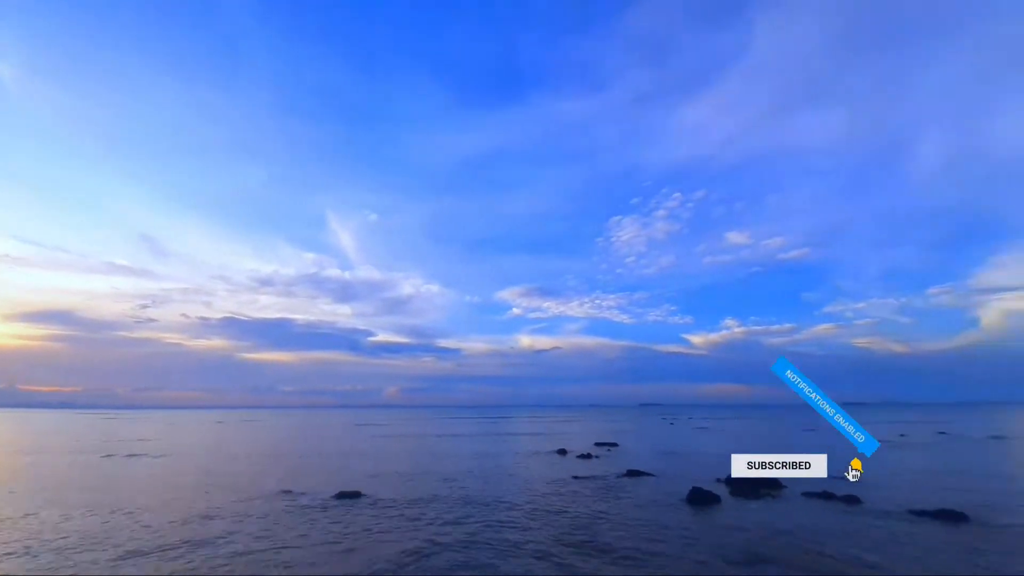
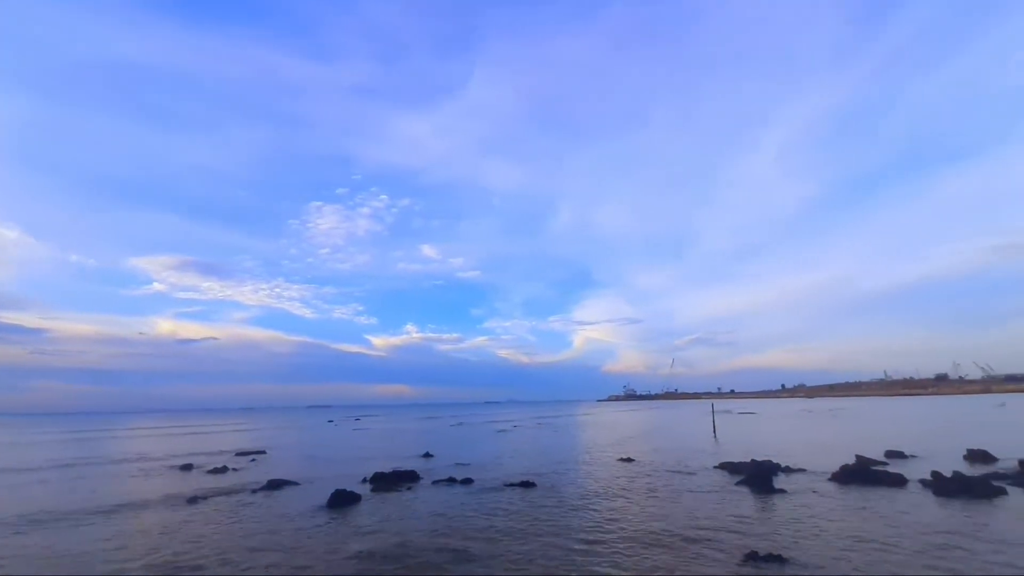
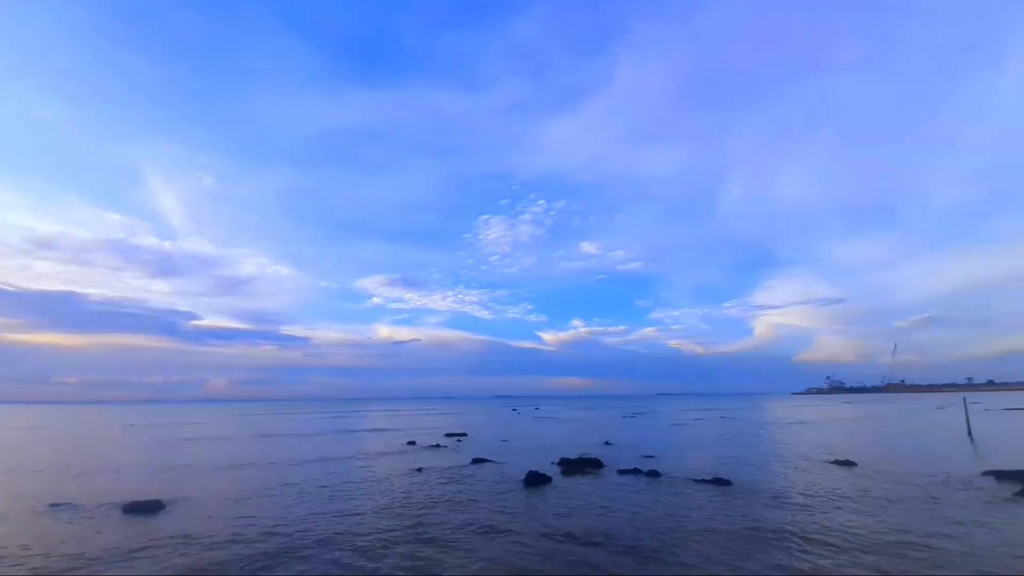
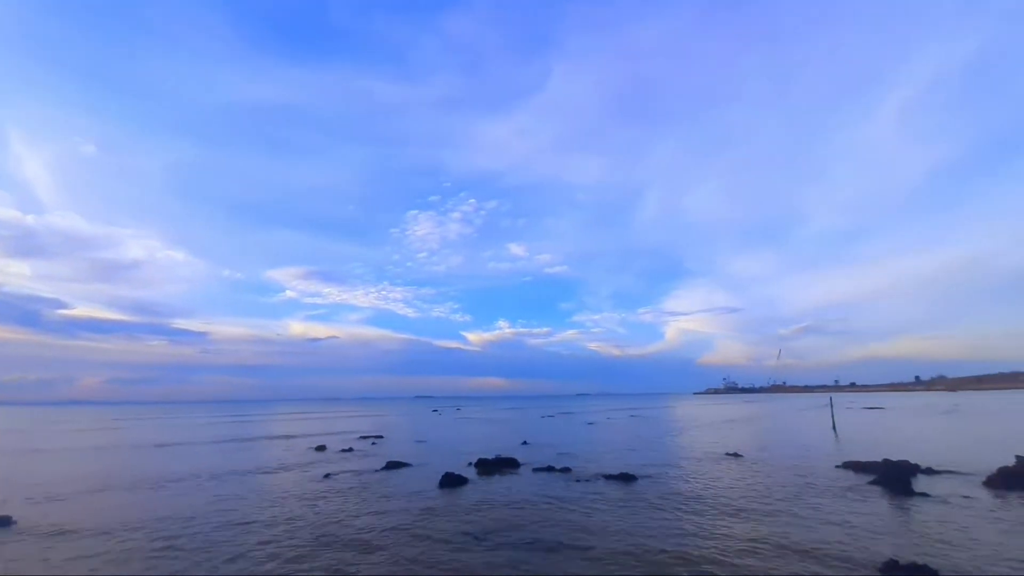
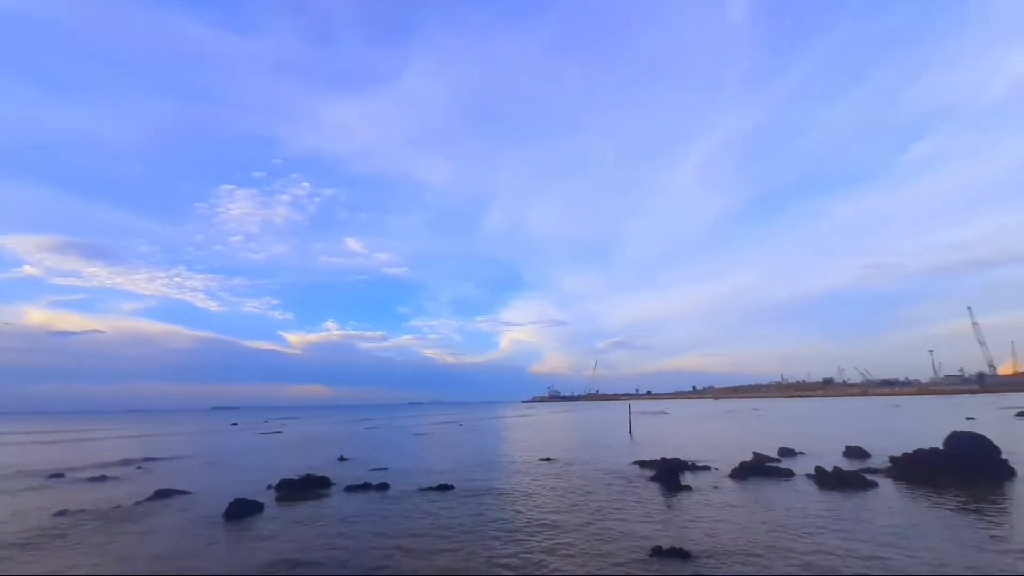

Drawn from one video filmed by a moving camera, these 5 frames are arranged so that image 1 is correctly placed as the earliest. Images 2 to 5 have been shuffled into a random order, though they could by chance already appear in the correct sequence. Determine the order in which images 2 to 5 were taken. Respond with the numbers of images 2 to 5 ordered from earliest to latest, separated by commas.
3, 4, 2, 5
